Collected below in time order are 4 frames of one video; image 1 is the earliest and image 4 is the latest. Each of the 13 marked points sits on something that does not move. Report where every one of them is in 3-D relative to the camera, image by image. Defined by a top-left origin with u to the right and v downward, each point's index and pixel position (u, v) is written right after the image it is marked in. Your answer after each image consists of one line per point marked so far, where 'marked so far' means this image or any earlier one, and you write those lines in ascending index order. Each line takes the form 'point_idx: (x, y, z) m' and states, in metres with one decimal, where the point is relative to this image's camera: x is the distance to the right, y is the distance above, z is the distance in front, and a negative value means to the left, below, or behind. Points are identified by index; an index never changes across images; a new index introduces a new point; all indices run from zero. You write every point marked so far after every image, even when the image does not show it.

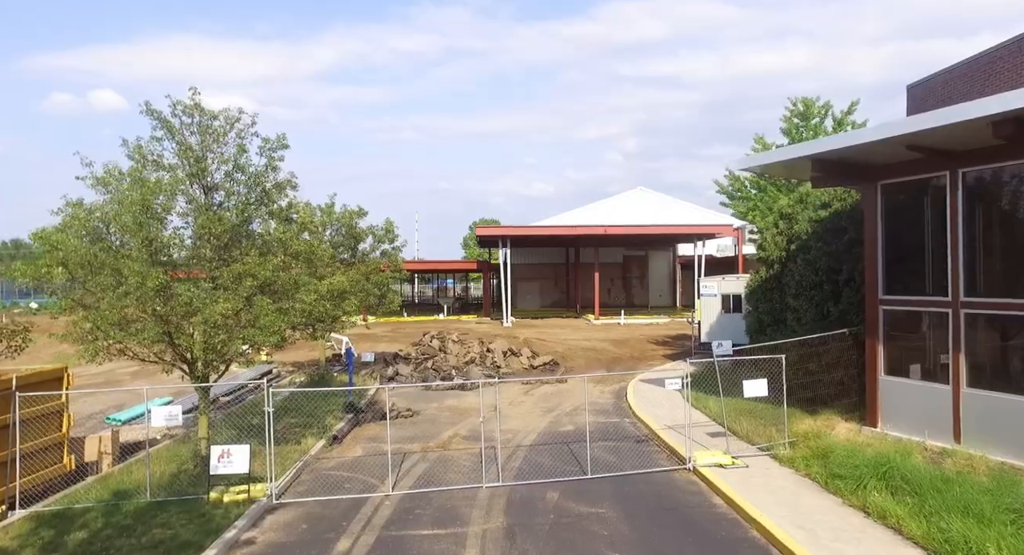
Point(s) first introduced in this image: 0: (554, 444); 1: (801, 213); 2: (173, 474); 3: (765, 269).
0: (+0.8, -3.2, +13.1) m
1: (+6.4, +1.4, +15.3) m
2: (-5.0, -2.9, +10.3) m
3: (+5.9, +0.2, +16.3) m
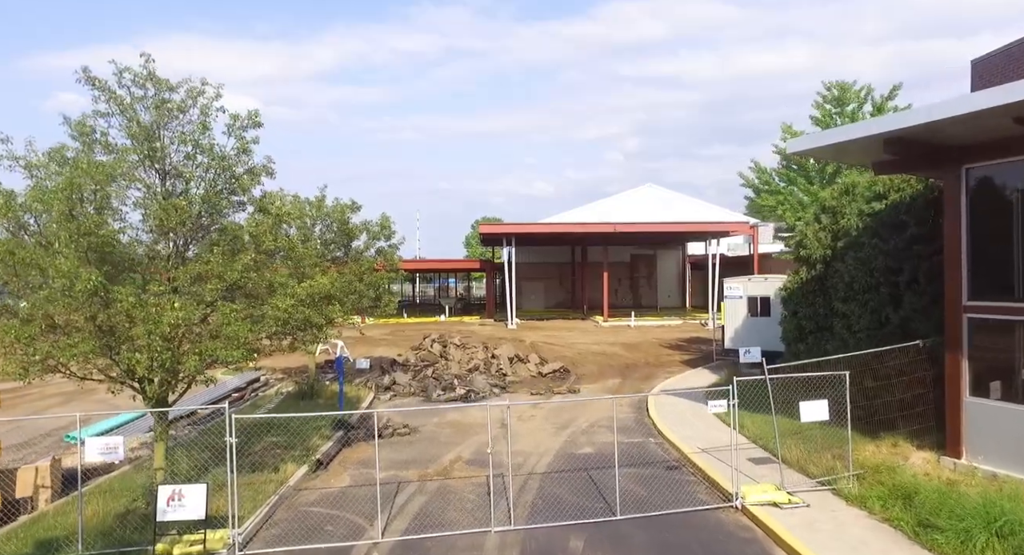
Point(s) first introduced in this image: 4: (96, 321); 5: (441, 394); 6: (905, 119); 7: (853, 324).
0: (+1.0, -3.2, +11.3) m
1: (+6.6, +1.4, +13.6) m
2: (-4.8, -2.9, +8.6) m
3: (+6.1, +0.2, +14.5) m
4: (-4.8, -0.5, +8.1) m
5: (-1.9, -3.1, +18.3) m
6: (+5.1, +2.1, +9.0) m
7: (+6.1, -0.8, +12.4) m
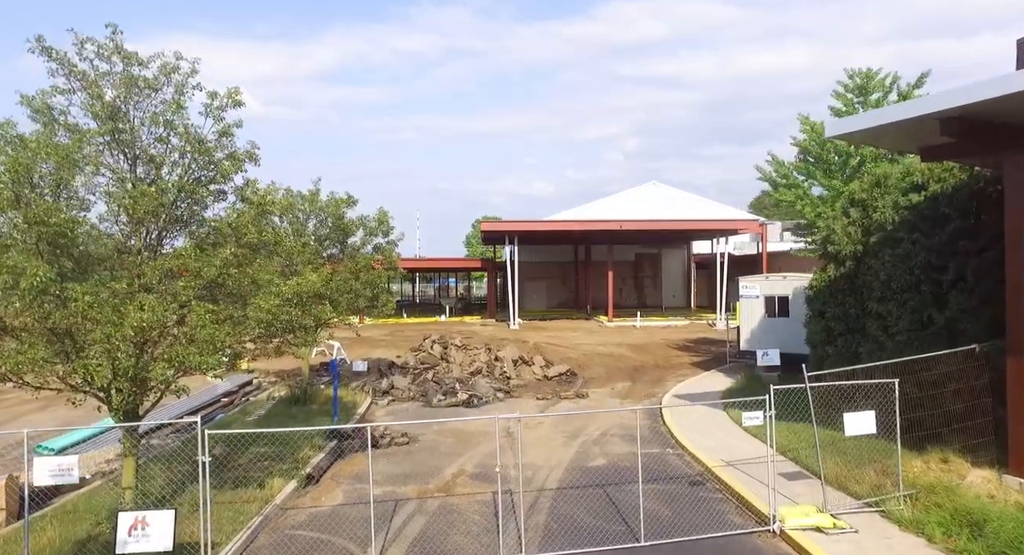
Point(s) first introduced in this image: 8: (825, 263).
0: (+1.1, -3.1, +10.4) m
1: (+6.7, +1.4, +12.6) m
2: (-4.7, -2.9, +7.6) m
3: (+6.2, +0.2, +13.5) m
4: (-4.7, -0.5, +7.1) m
5: (-1.8, -3.0, +17.4) m
6: (+5.2, +2.1, +8.0) m
7: (+6.2, -0.8, +11.4) m
8: (+6.3, +0.3, +13.9) m
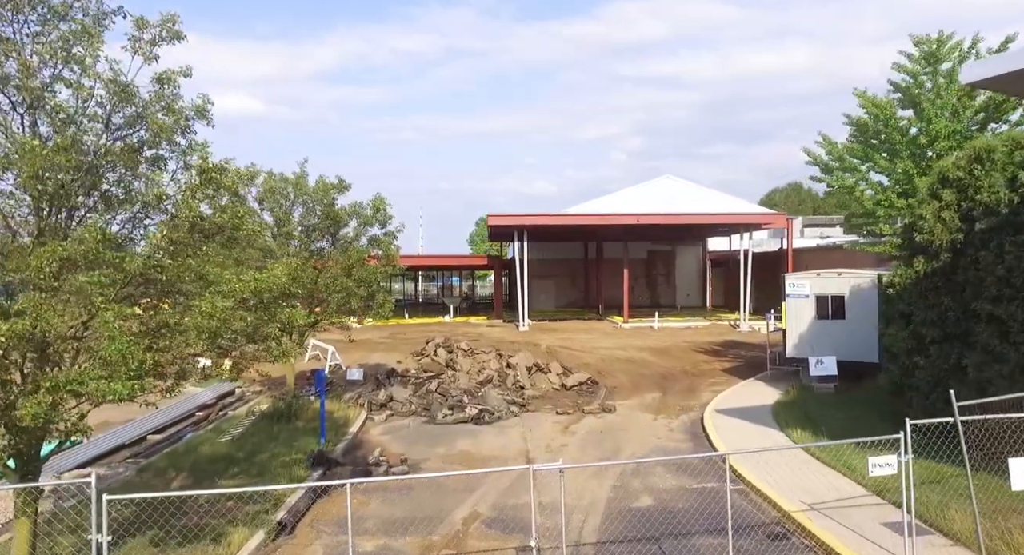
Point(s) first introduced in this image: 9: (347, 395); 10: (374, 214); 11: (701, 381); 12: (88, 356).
0: (+1.4, -3.1, +8.1) m
1: (+7.0, +1.5, +10.2) m
2: (-4.4, -2.8, +5.3) m
3: (+6.5, +0.3, +11.2) m
4: (-4.4, -0.4, +4.8) m
5: (-1.4, -3.0, +15.1) m
6: (+5.5, +2.2, +5.7) m
7: (+6.5, -0.7, +9.1) m
8: (+6.6, +0.4, +11.6) m
9: (-4.0, -2.9, +17.1) m
10: (-3.0, +1.4, +15.2) m
11: (+5.4, -2.9, +19.7) m
12: (-3.4, -0.6, +5.6) m
